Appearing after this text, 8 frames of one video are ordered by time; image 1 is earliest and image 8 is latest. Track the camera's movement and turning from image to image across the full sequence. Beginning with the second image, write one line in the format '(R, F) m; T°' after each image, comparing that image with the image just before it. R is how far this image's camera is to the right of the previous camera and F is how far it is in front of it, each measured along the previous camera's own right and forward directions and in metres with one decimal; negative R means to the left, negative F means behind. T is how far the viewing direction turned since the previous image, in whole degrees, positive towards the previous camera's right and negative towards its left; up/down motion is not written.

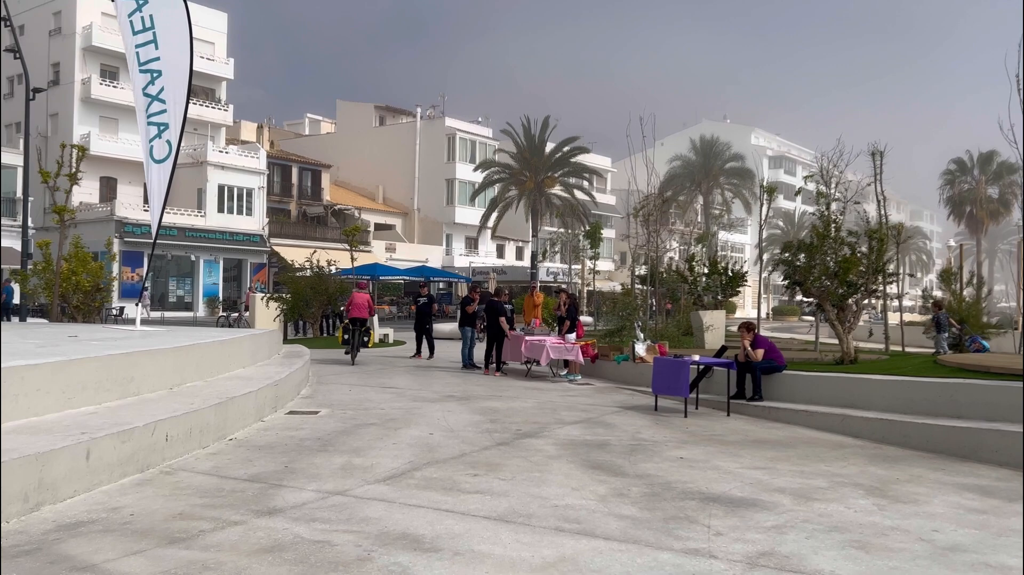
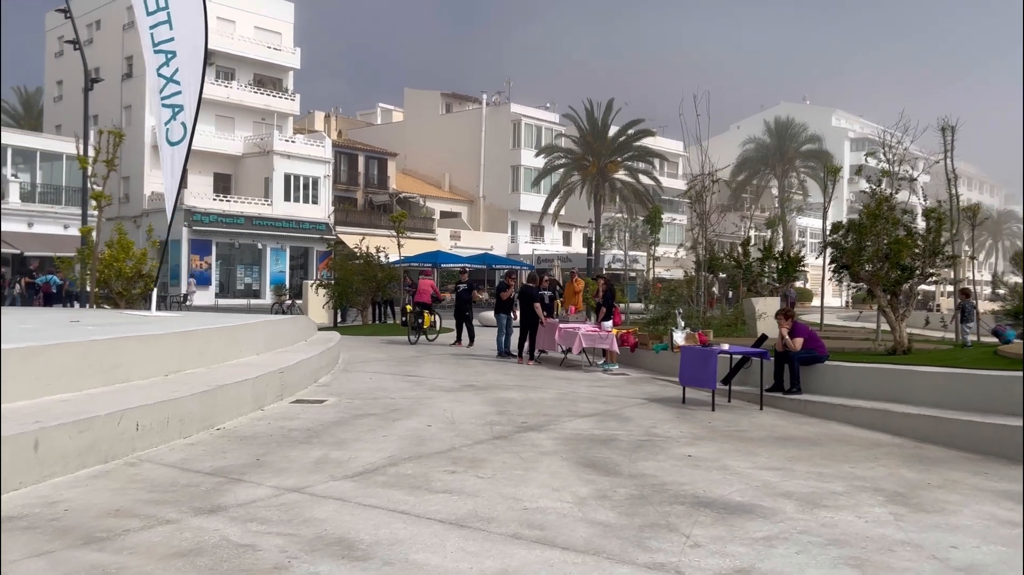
(+0.7, +0.6) m; -5°
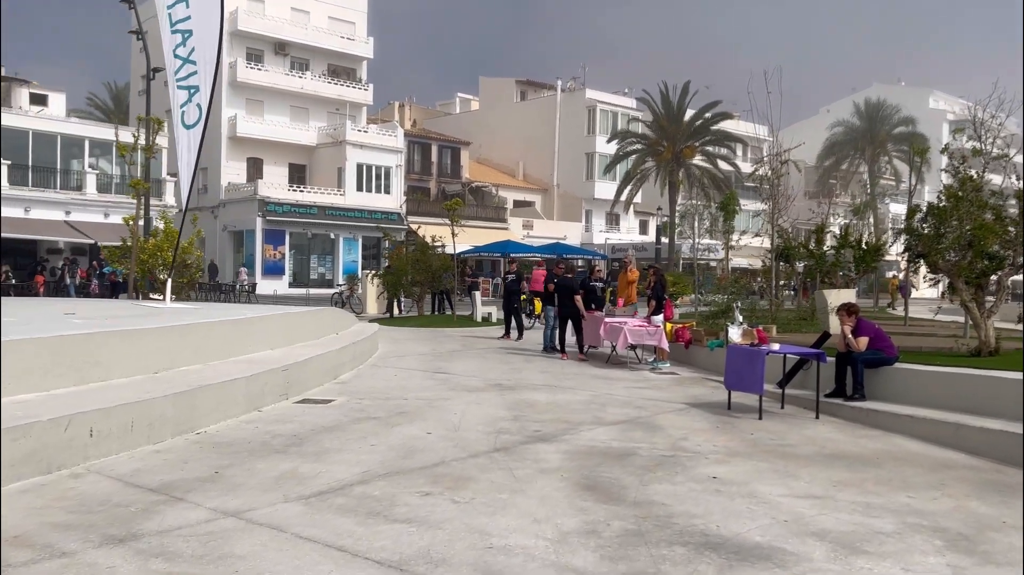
(+0.6, +1.0) m; -5°
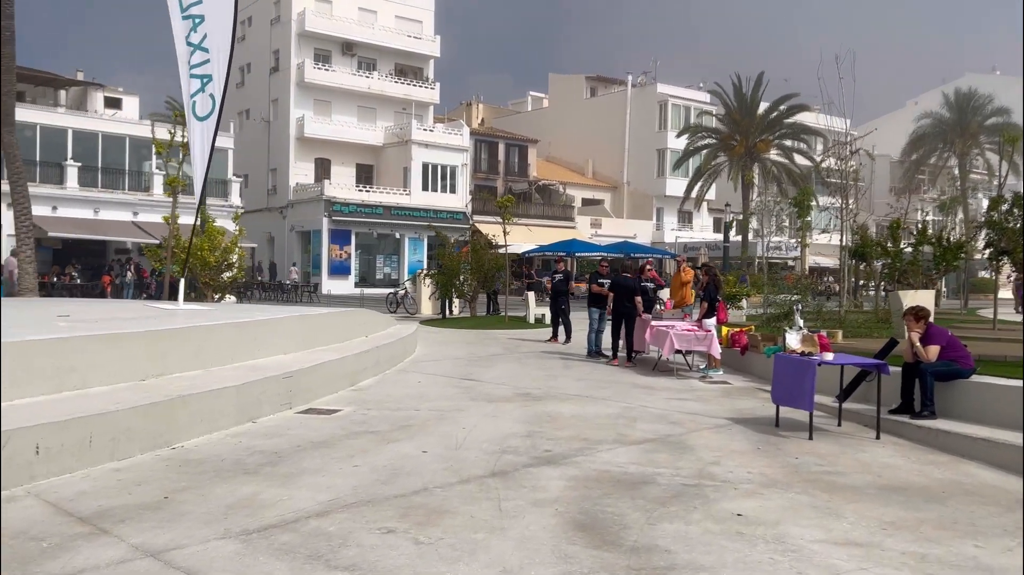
(+0.5, +0.9) m; -5°
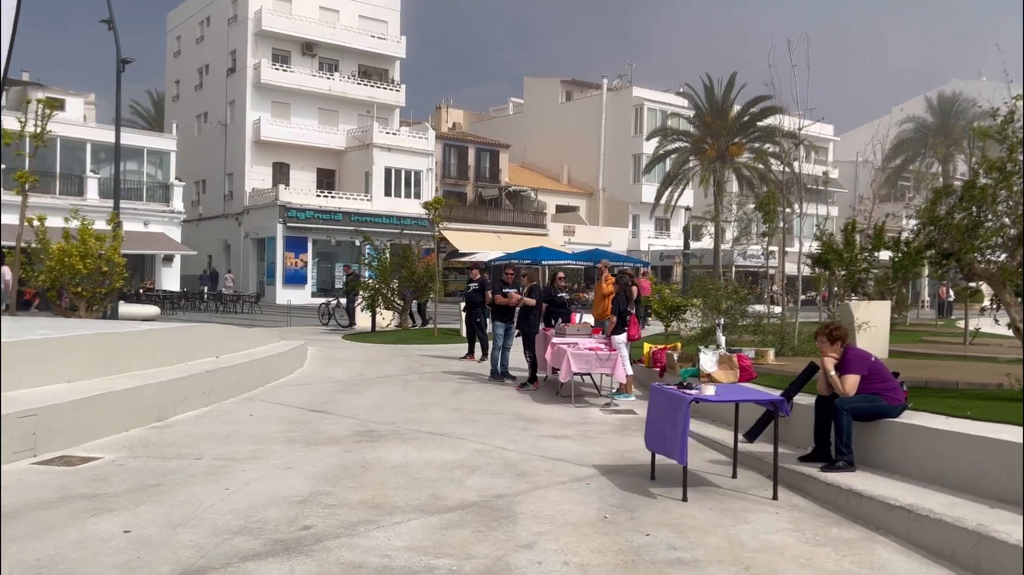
(+1.4, +1.9) m; 0°
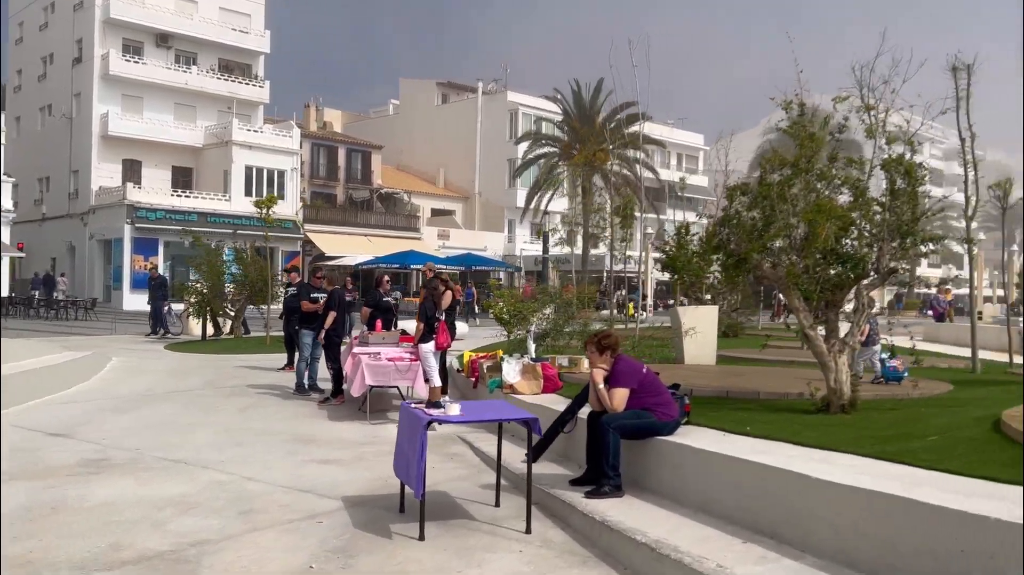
(+1.0, +0.8) m; +7°
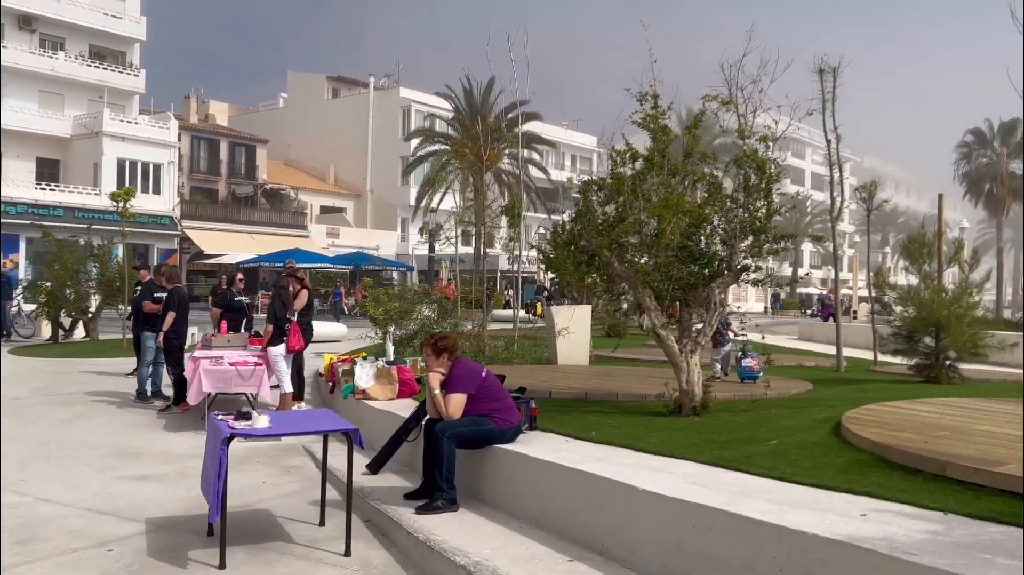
(+0.4, +0.4) m; +7°
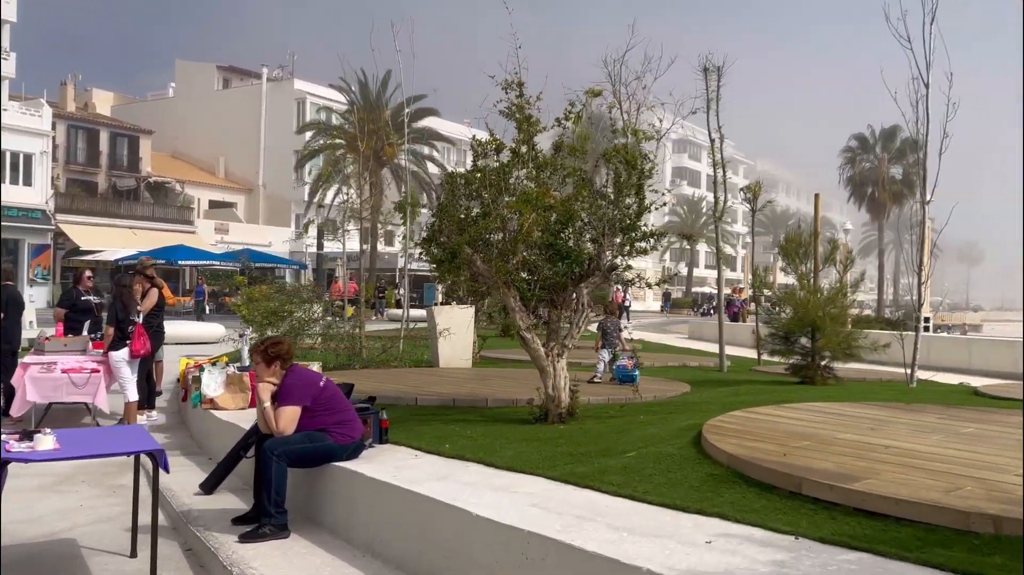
(+0.3, +0.4) m; +6°
